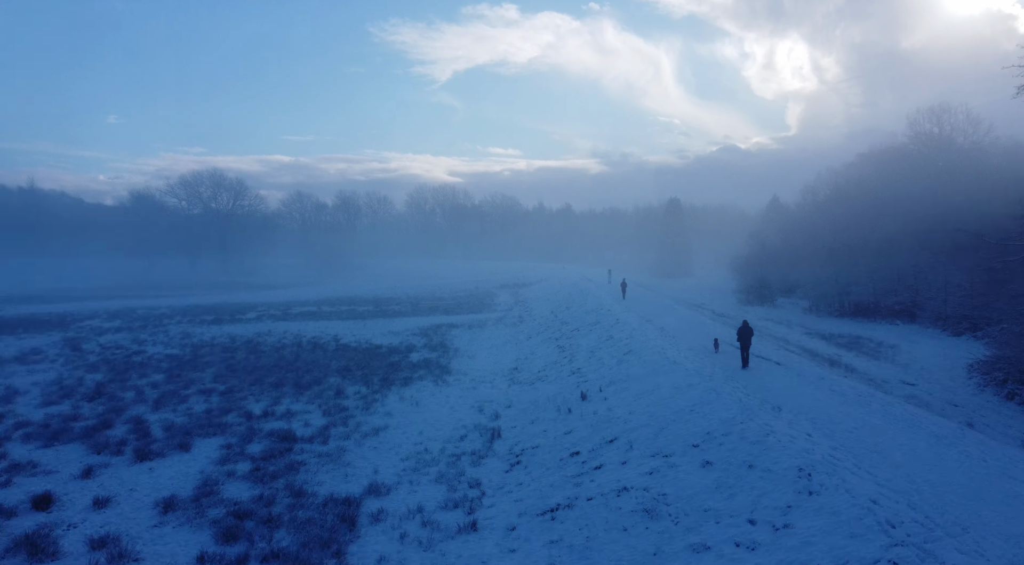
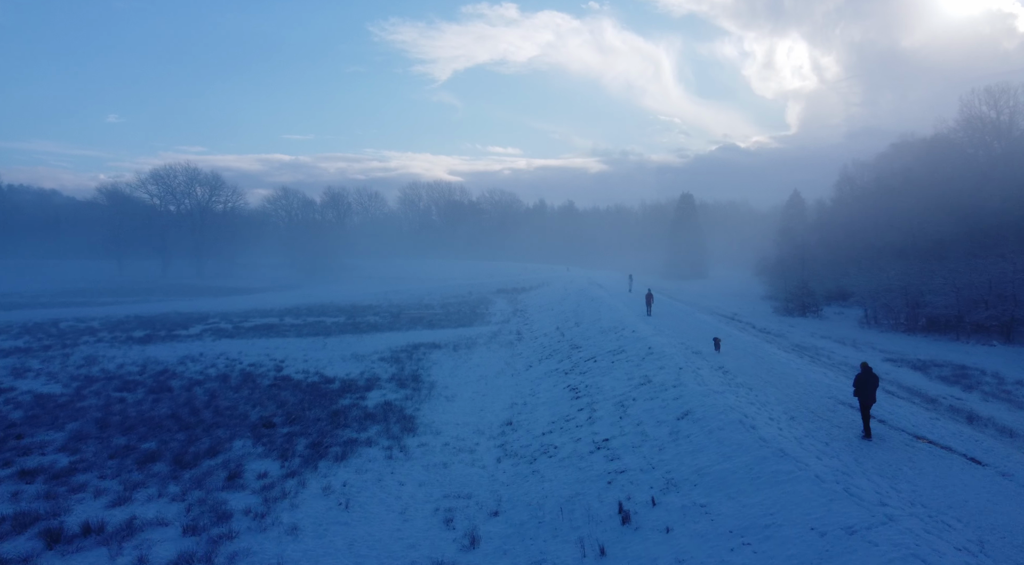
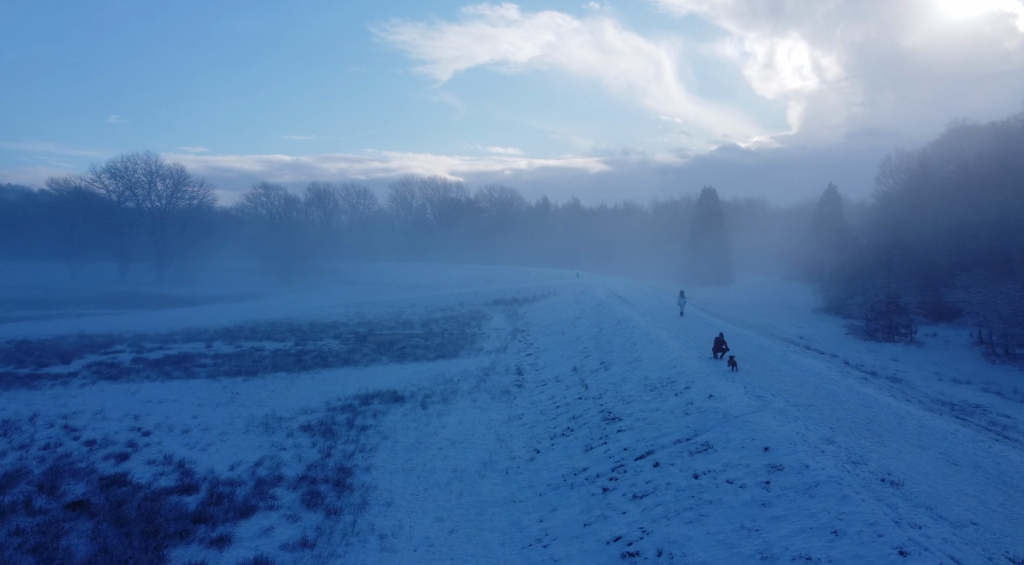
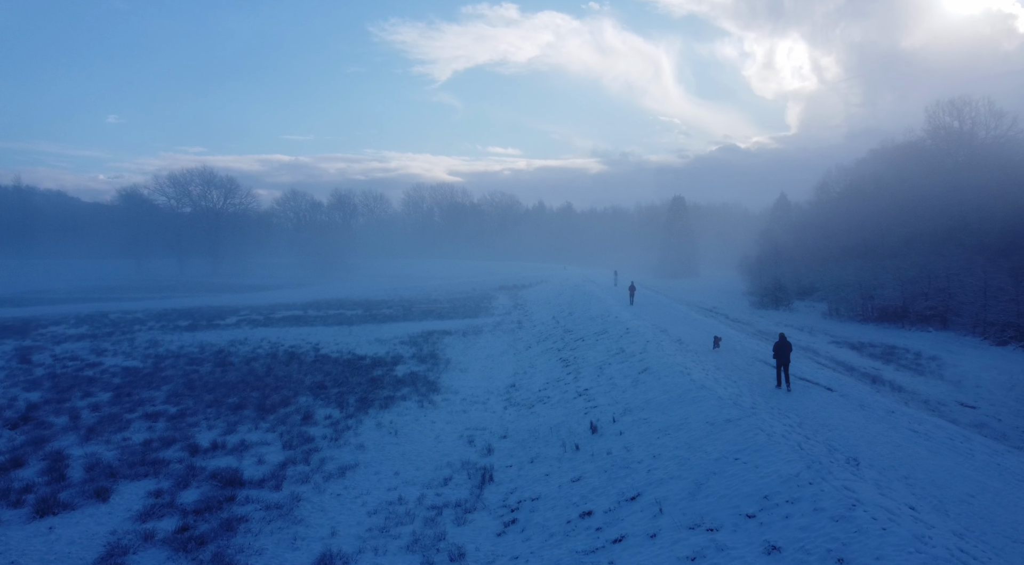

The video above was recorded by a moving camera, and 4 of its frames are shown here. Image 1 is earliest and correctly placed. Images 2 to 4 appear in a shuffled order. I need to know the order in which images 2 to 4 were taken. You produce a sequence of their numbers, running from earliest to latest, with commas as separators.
4, 2, 3
